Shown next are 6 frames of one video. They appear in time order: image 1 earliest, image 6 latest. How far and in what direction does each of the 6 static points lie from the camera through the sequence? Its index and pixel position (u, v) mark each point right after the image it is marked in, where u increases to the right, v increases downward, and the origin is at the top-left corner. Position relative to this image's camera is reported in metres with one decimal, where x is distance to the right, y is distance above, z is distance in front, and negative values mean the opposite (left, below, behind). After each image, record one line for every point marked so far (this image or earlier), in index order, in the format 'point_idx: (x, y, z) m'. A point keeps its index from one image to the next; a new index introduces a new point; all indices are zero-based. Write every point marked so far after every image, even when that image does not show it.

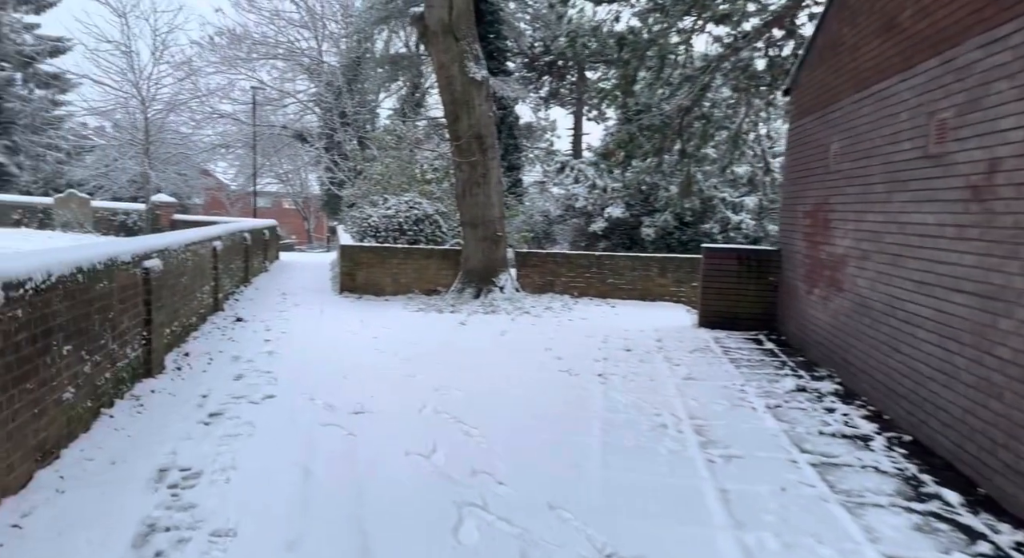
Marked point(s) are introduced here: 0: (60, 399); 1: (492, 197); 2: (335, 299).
0: (-2.4, -0.6, +2.8) m
1: (-0.3, +1.3, +7.9) m
2: (-2.8, -0.3, +8.5) m
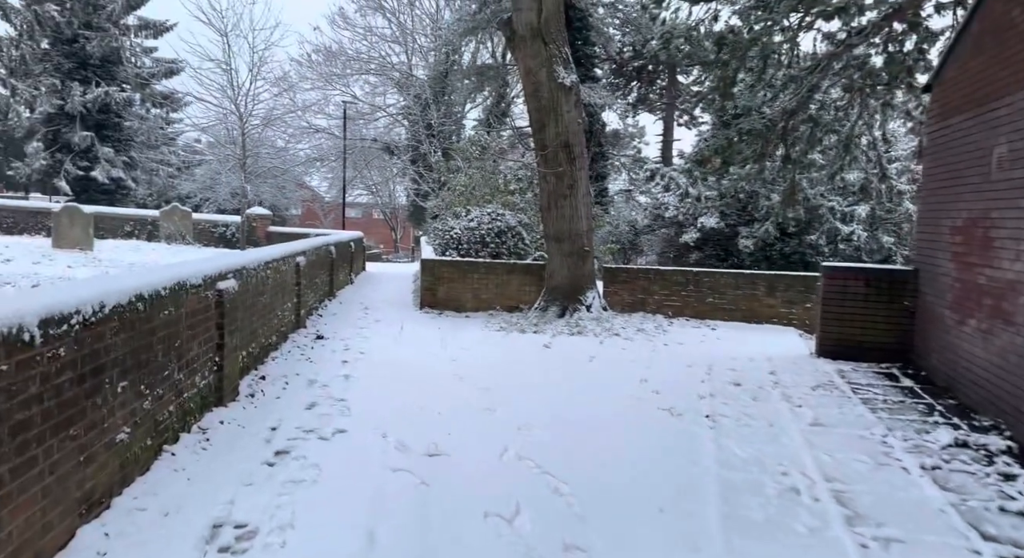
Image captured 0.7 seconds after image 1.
0: (-1.9, -0.8, +2.5) m
1: (+0.9, +1.0, +7.3) m
2: (-1.5, -0.6, +8.2) m
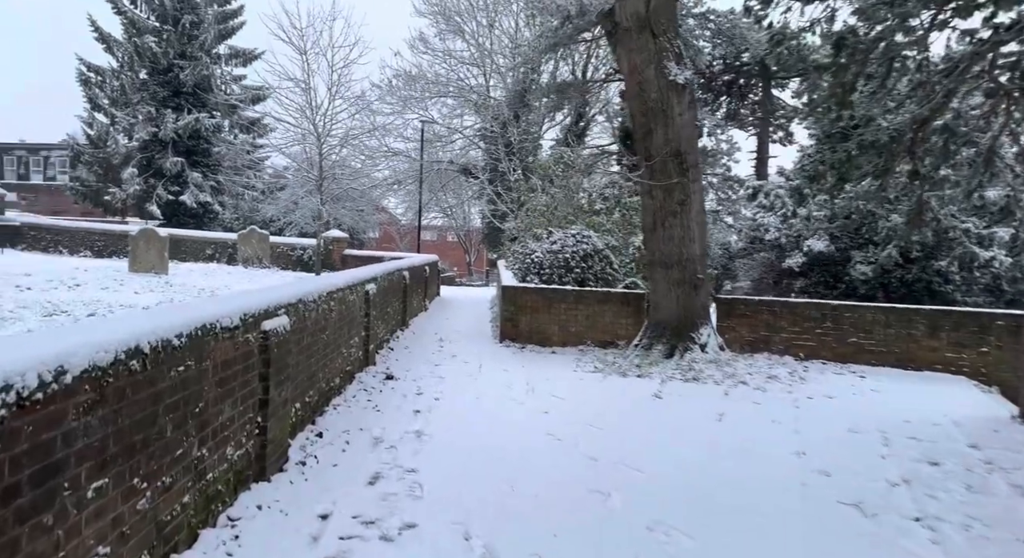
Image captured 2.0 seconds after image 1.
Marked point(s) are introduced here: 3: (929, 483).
0: (-1.4, -0.9, +1.7) m
1: (+2.1, +0.6, +6.1) m
2: (-0.2, -1.0, +7.3) m
3: (+3.0, -1.5, +3.8) m
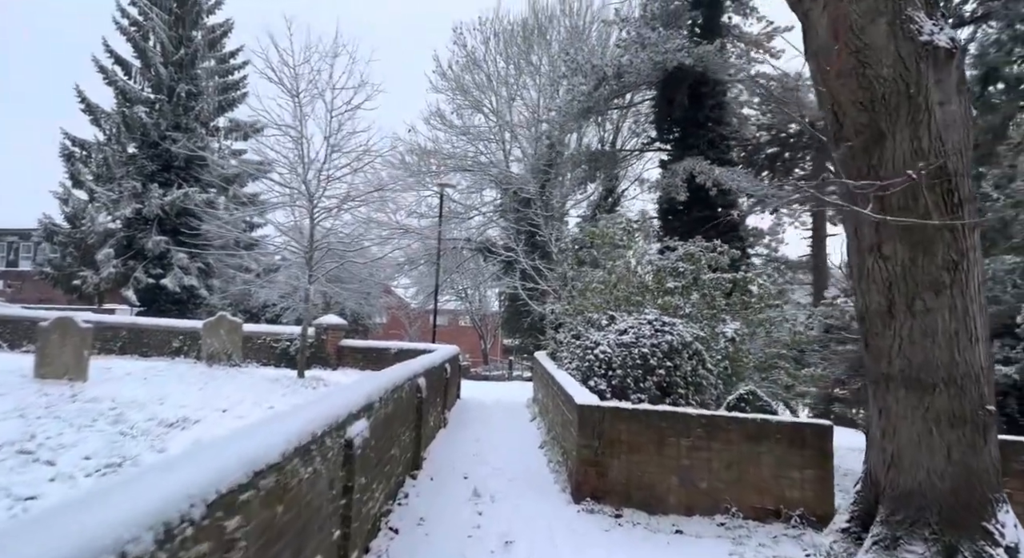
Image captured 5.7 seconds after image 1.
0: (-0.7, -1.0, -1.4) m
1: (+2.8, -0.2, +3.2) m
2: (+0.5, -2.0, +4.1) m
3: (+3.6, -1.9, +0.6) m
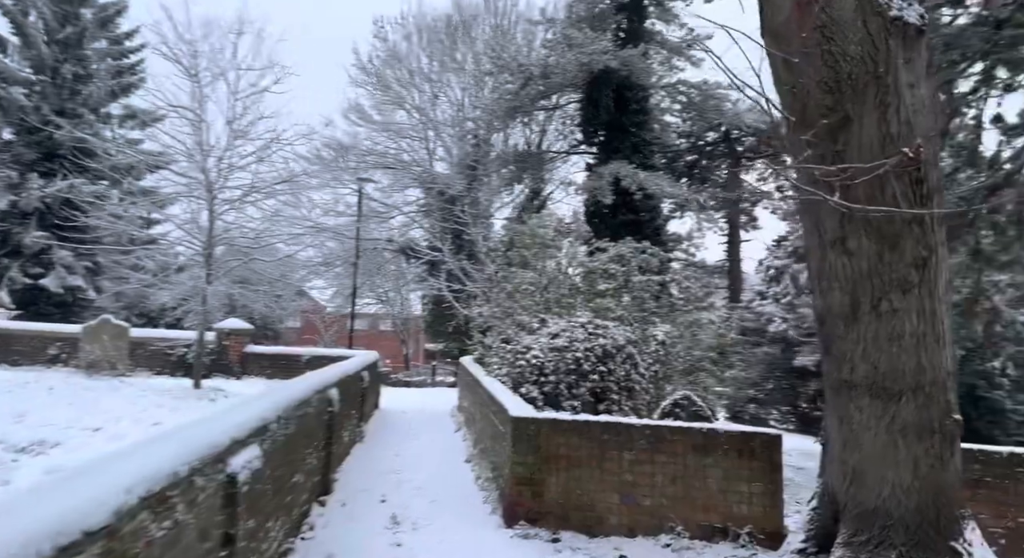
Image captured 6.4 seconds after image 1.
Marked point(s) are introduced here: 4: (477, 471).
0: (-0.4, -1.0, -2.1) m
1: (+2.4, -0.2, +3.0) m
2: (0.0, -1.9, +3.6) m
3: (+3.6, -1.8, +0.5) m
4: (-0.5, -2.5, +6.9) m
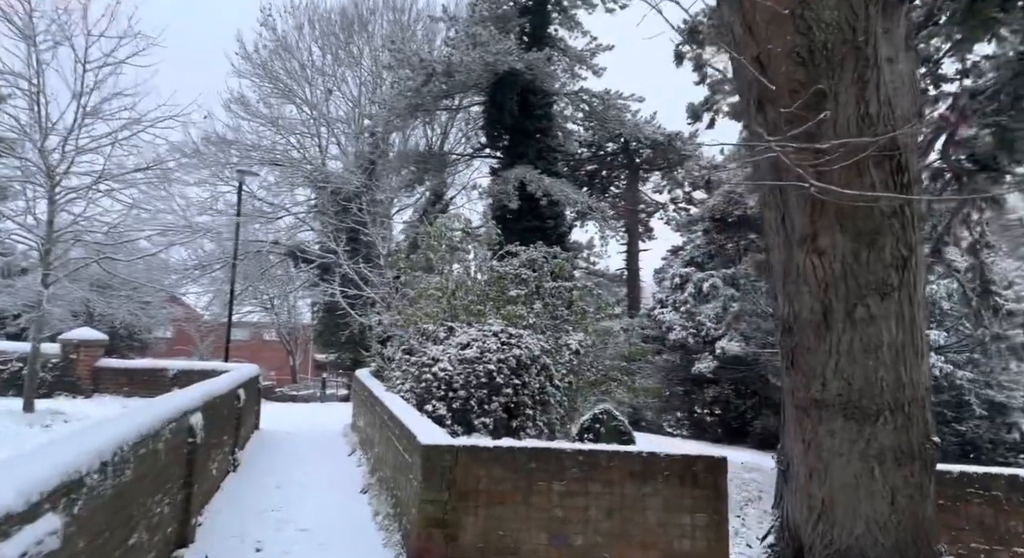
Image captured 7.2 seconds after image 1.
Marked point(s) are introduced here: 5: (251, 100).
0: (+0.2, -0.9, -2.8) m
1: (+2.0, -0.2, +2.7) m
2: (-0.5, -1.9, +2.8) m
3: (+3.7, -1.9, +0.4) m
4: (-1.5, -2.5, +5.9) m
5: (-8.7, +6.2, +17.6) m
